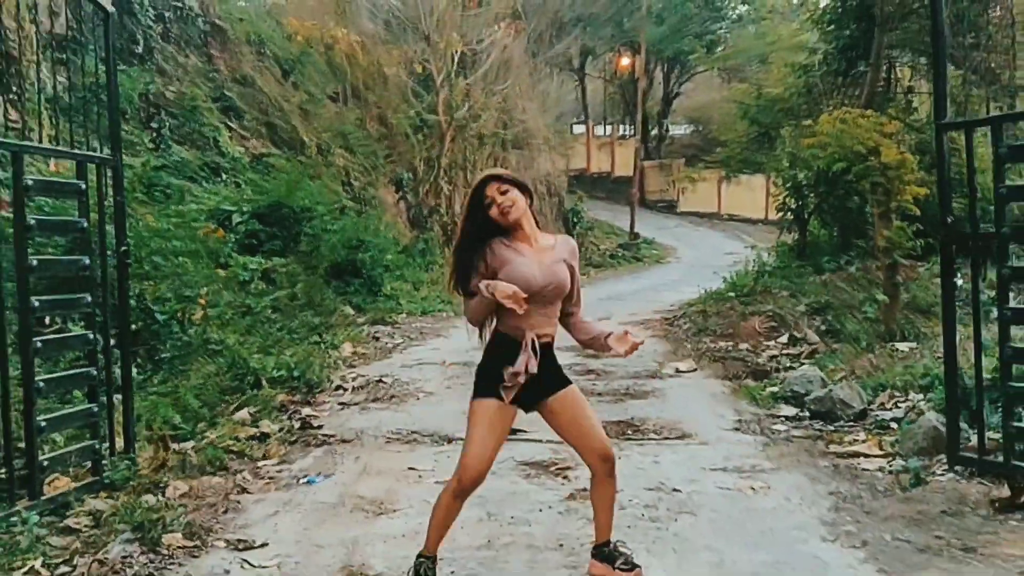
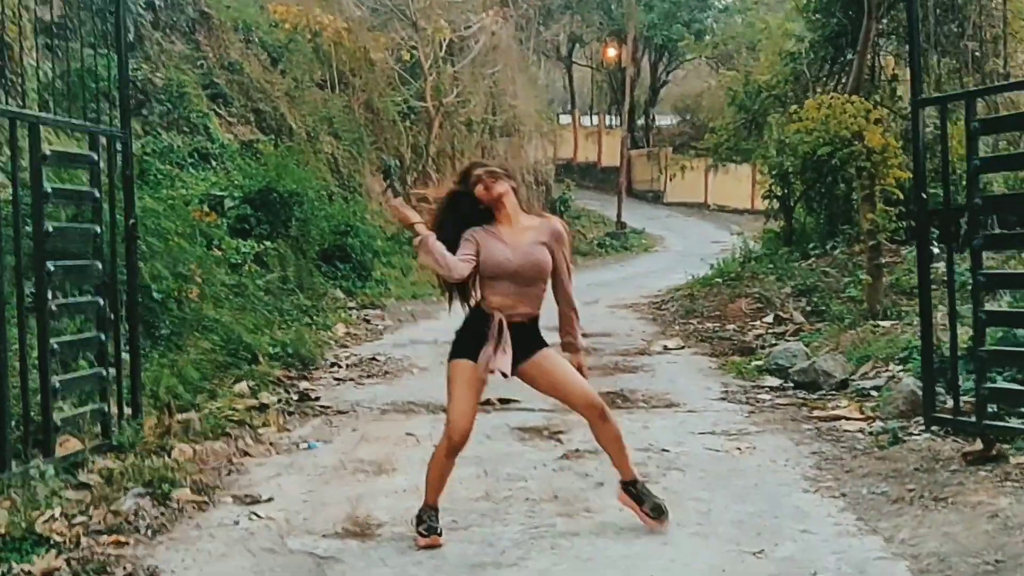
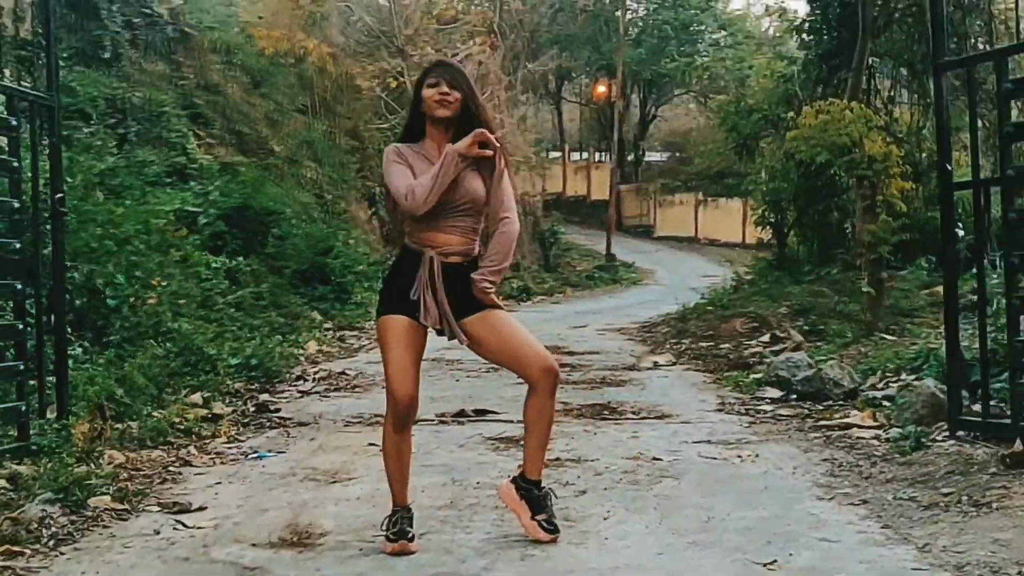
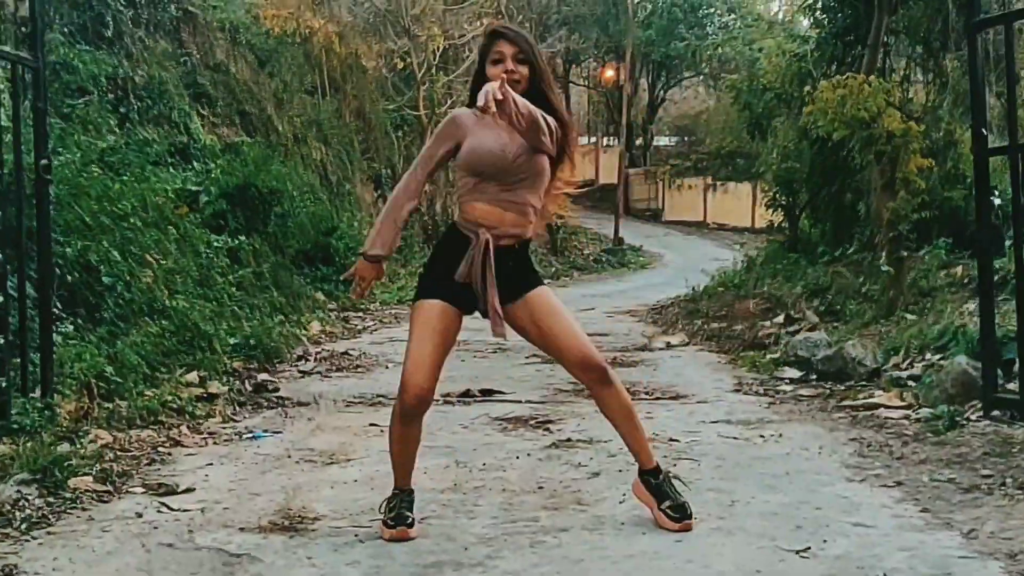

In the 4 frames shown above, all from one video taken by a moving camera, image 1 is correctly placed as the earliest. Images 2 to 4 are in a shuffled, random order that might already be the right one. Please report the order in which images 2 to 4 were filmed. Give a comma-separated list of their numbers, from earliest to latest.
2, 4, 3
